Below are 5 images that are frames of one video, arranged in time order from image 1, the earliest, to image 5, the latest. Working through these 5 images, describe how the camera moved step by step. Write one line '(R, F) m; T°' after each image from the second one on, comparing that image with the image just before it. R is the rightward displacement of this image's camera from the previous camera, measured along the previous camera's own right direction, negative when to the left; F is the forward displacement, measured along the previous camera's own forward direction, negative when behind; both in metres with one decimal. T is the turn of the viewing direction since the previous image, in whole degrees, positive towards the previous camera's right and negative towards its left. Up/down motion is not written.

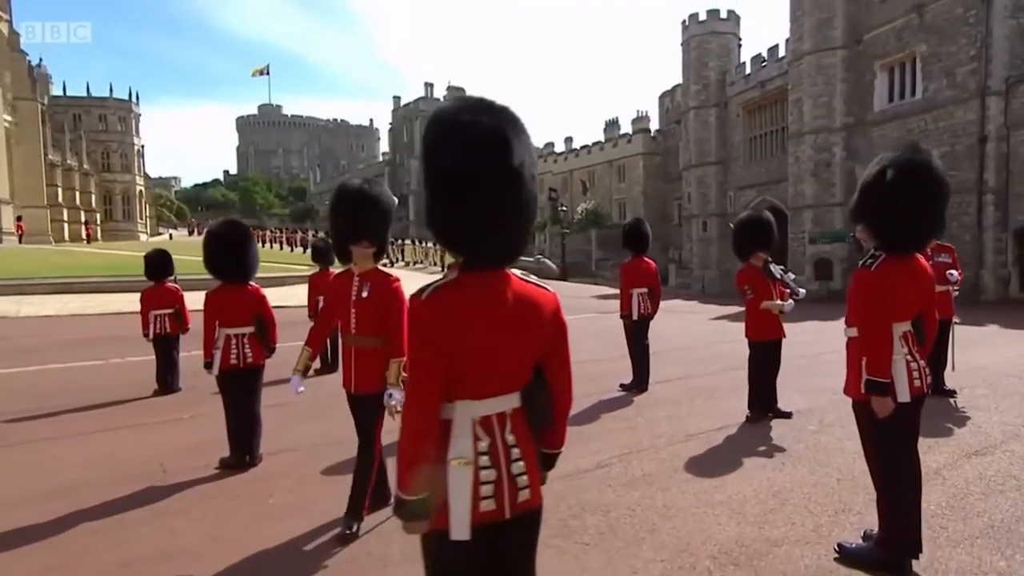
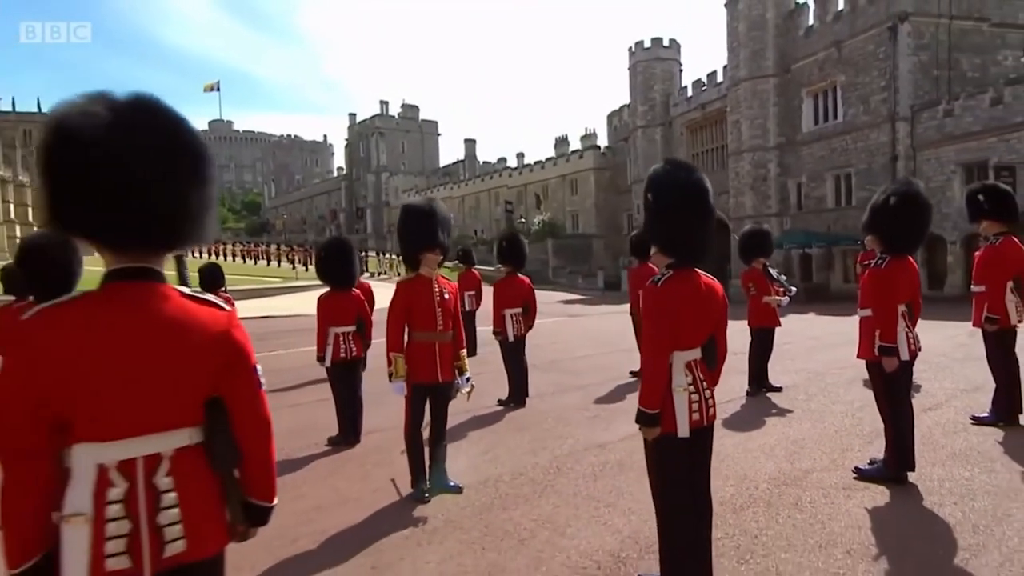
(-1.1, -1.0) m; +6°
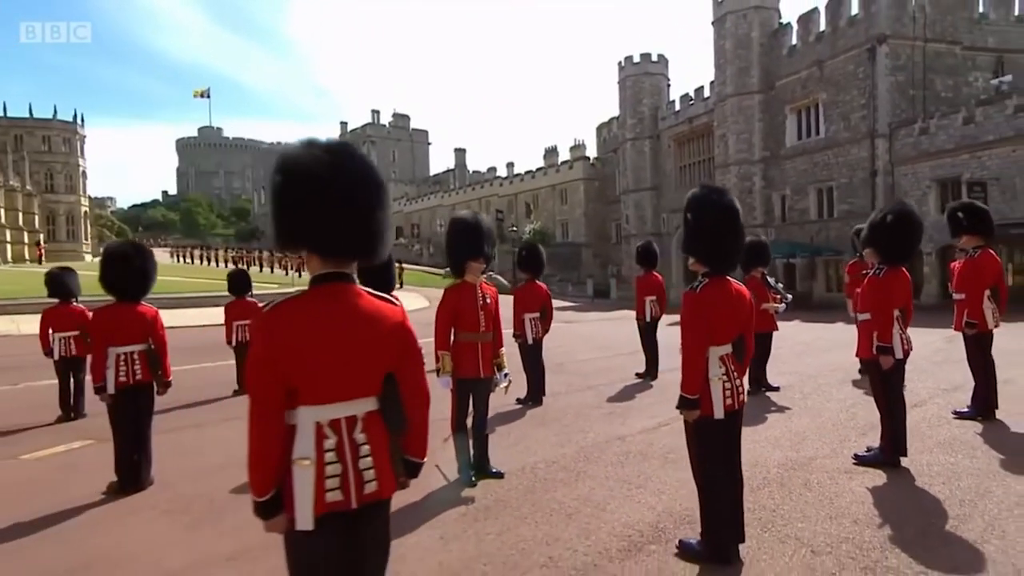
(-0.4, -0.5) m; +2°
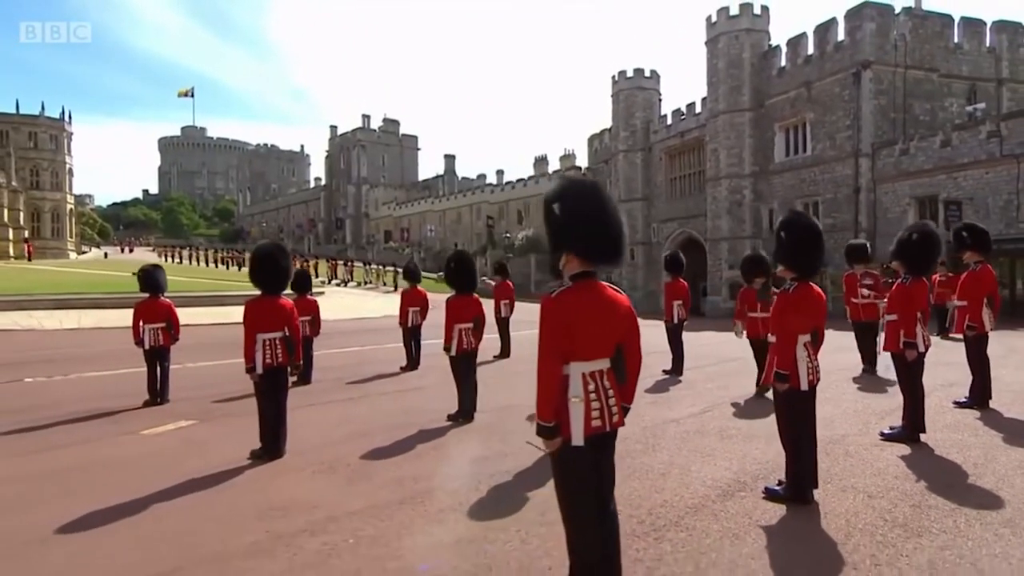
(-1.0, -0.9) m; +2°
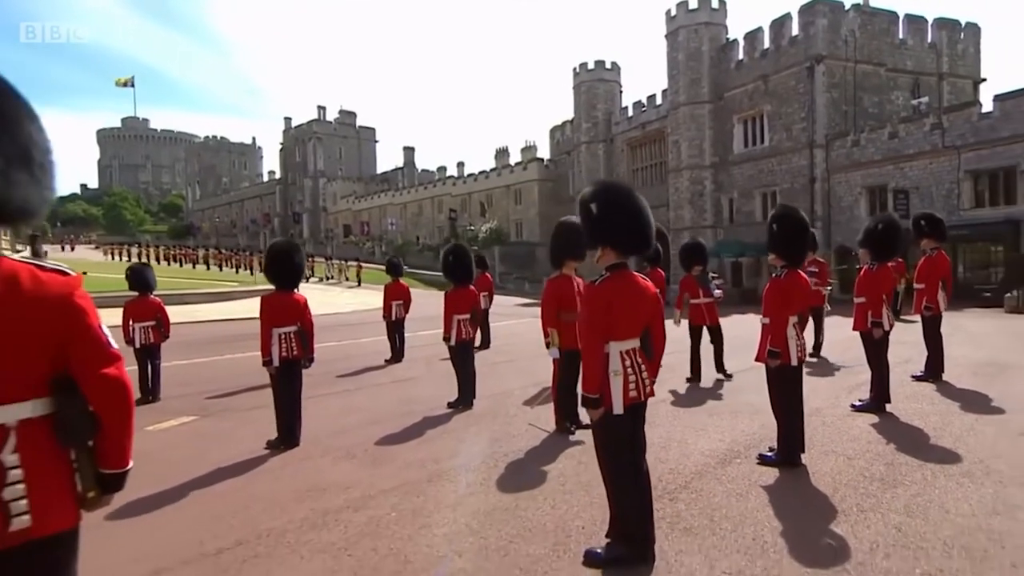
(-0.4, -0.4) m; +4°
